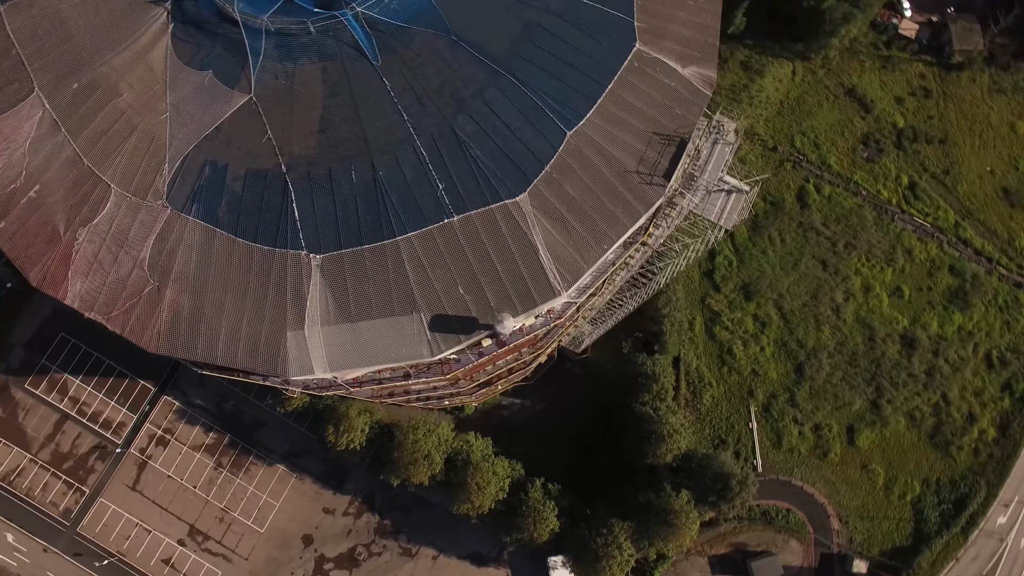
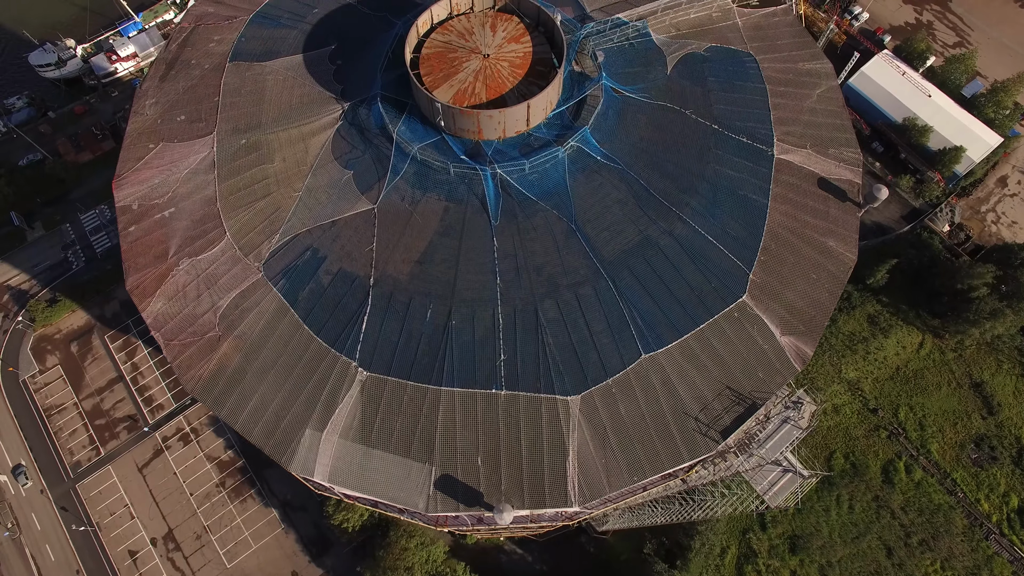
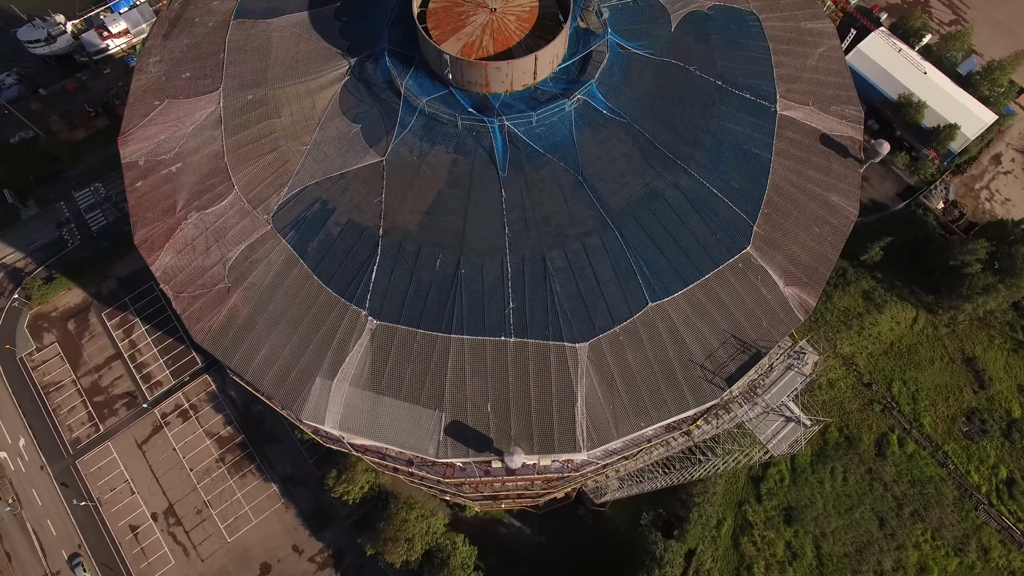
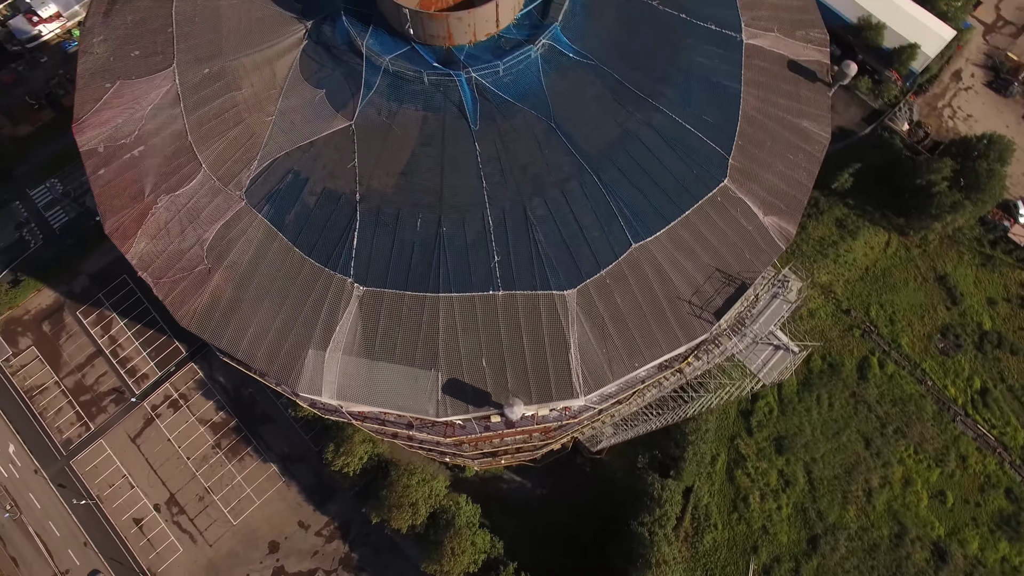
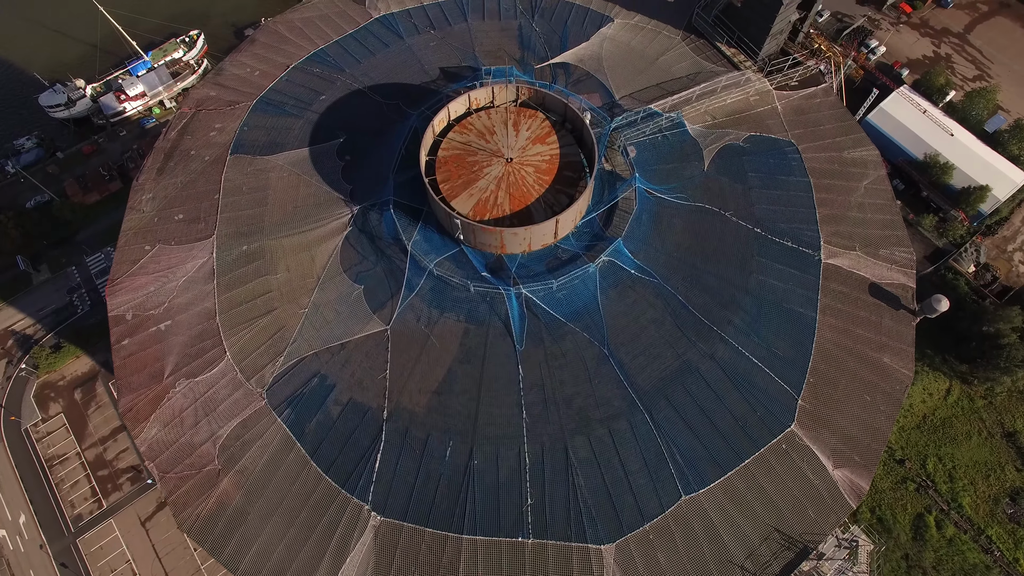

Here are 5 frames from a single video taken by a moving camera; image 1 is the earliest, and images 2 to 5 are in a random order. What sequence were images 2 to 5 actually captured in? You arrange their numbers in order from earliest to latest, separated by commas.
4, 3, 2, 5
